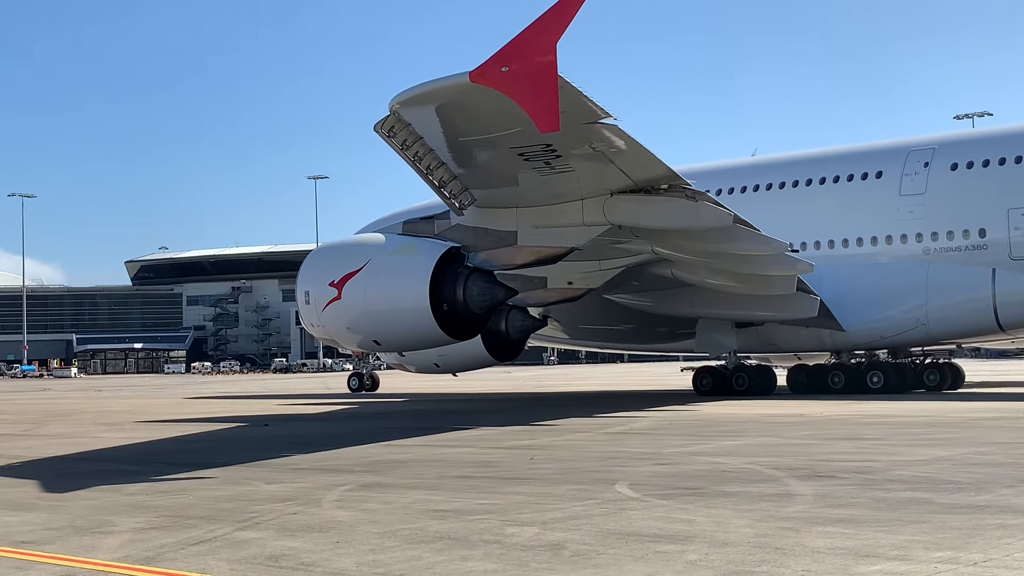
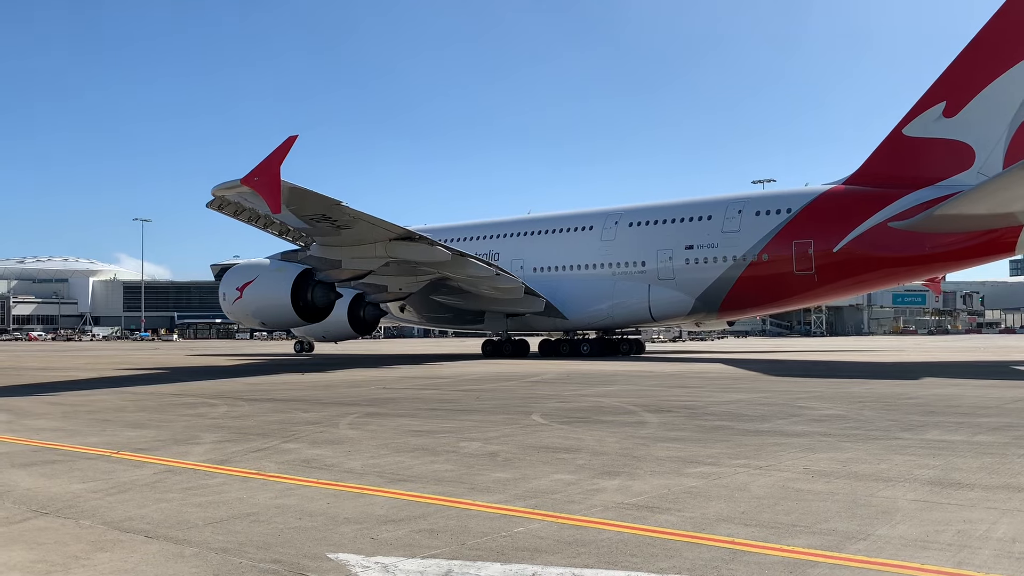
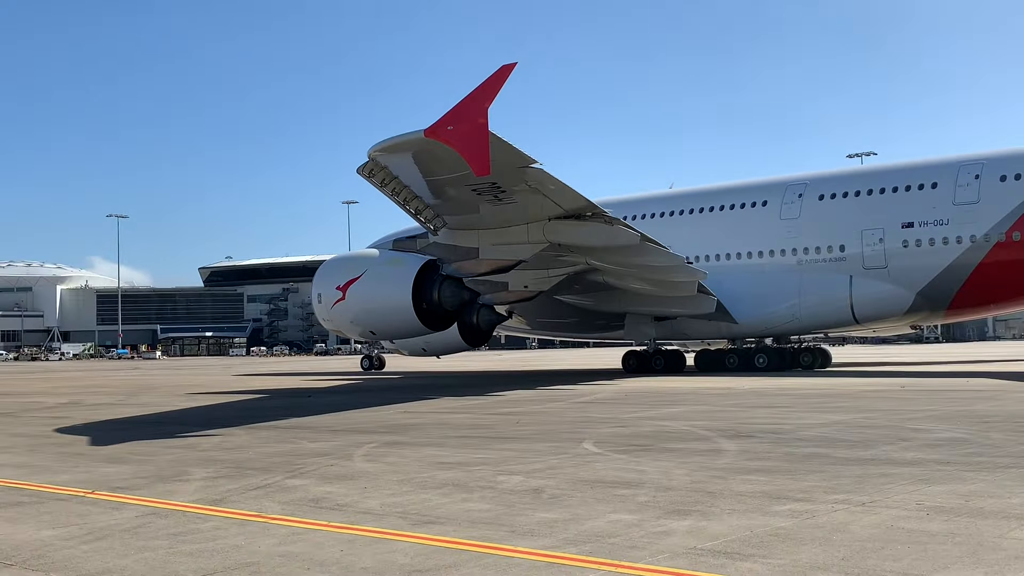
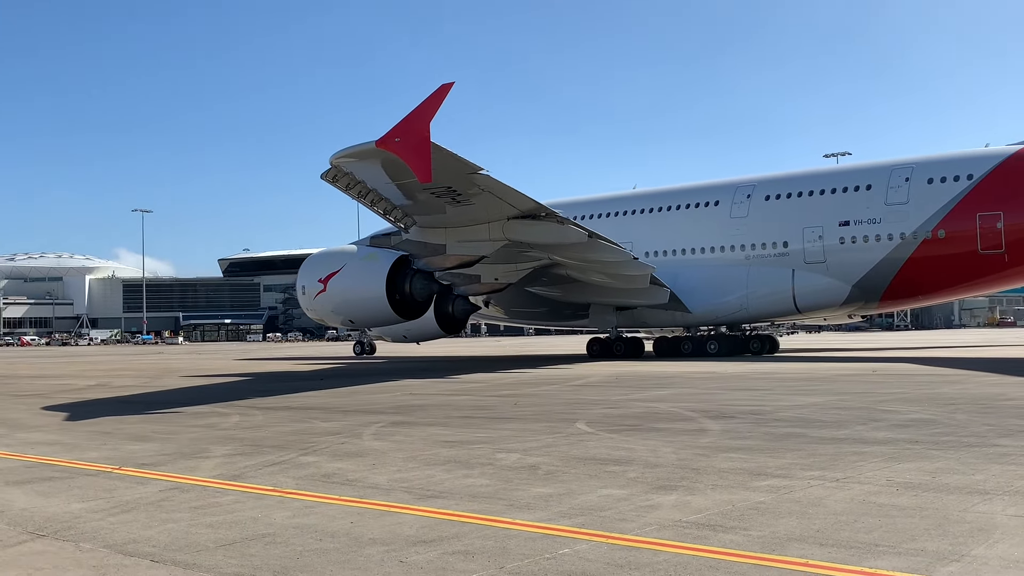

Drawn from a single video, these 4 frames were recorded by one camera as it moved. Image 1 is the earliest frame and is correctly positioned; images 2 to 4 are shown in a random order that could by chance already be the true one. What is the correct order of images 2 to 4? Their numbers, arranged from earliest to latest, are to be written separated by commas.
3, 4, 2
